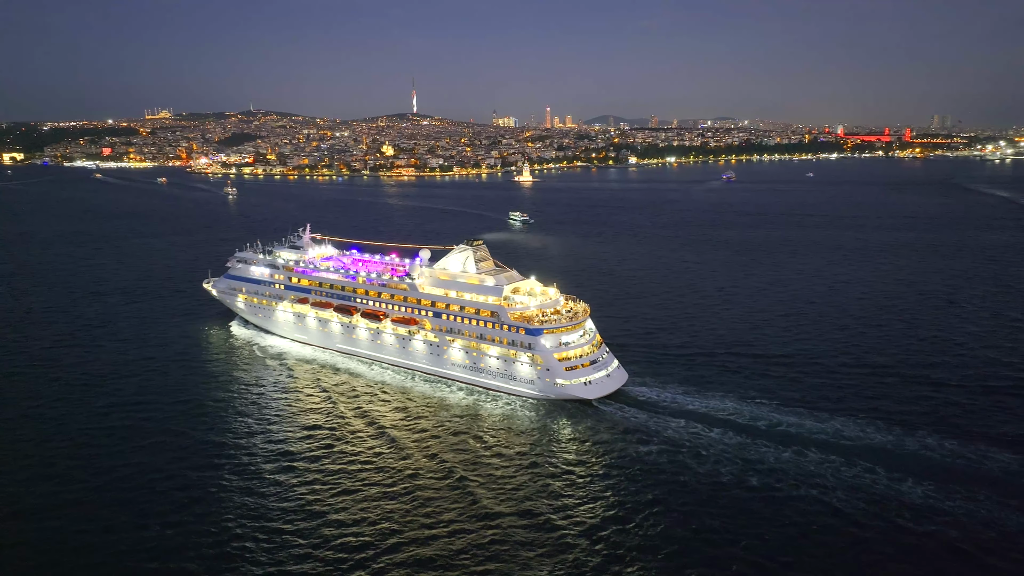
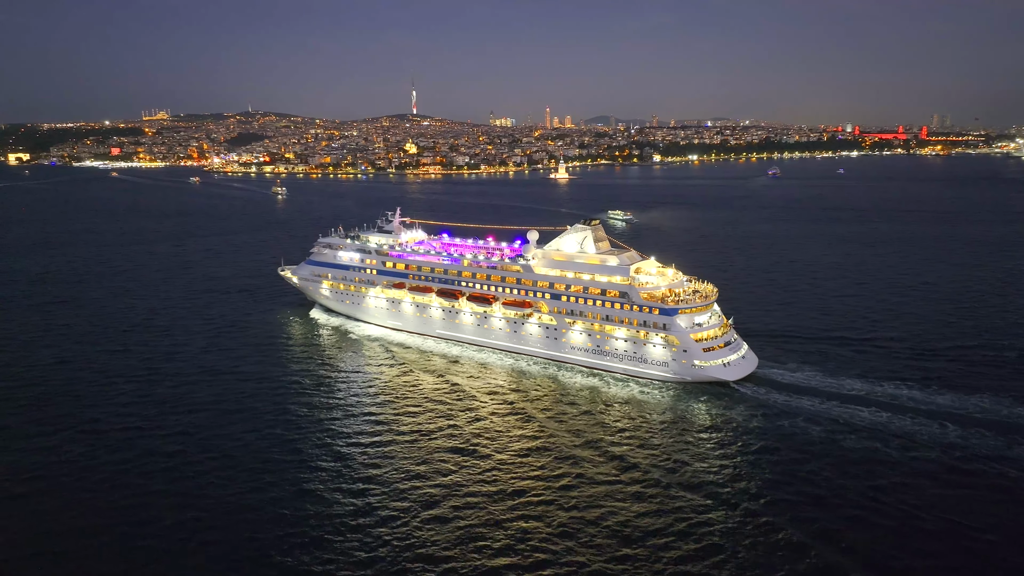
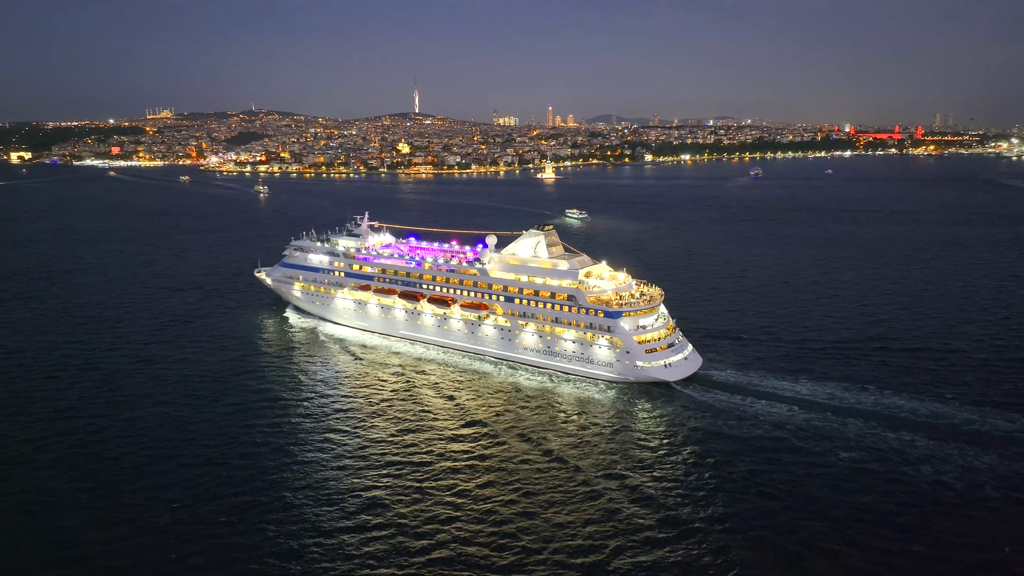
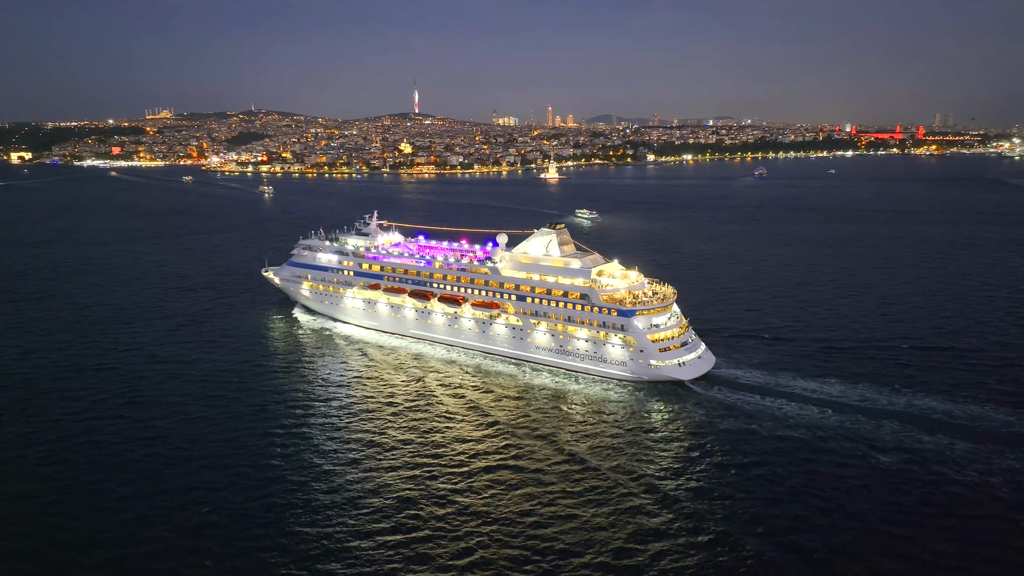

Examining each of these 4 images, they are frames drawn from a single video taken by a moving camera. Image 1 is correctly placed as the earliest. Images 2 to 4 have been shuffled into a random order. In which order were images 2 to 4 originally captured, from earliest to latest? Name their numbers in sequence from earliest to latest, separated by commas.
3, 4, 2
